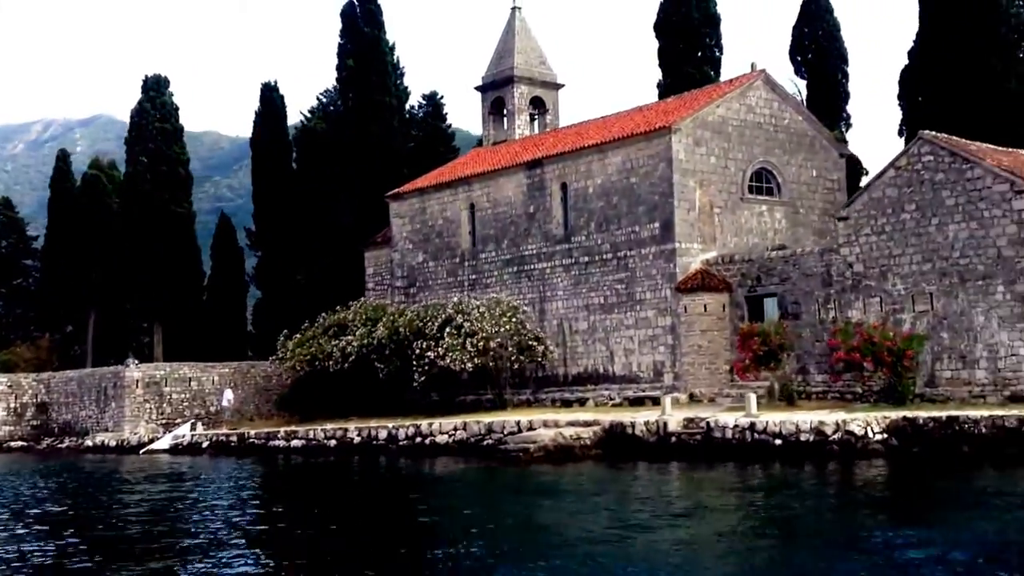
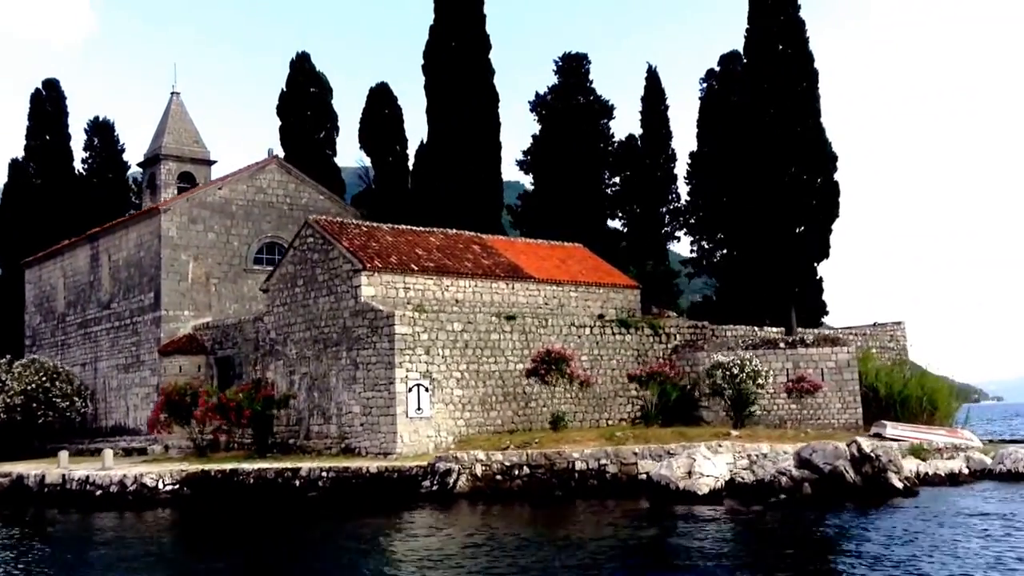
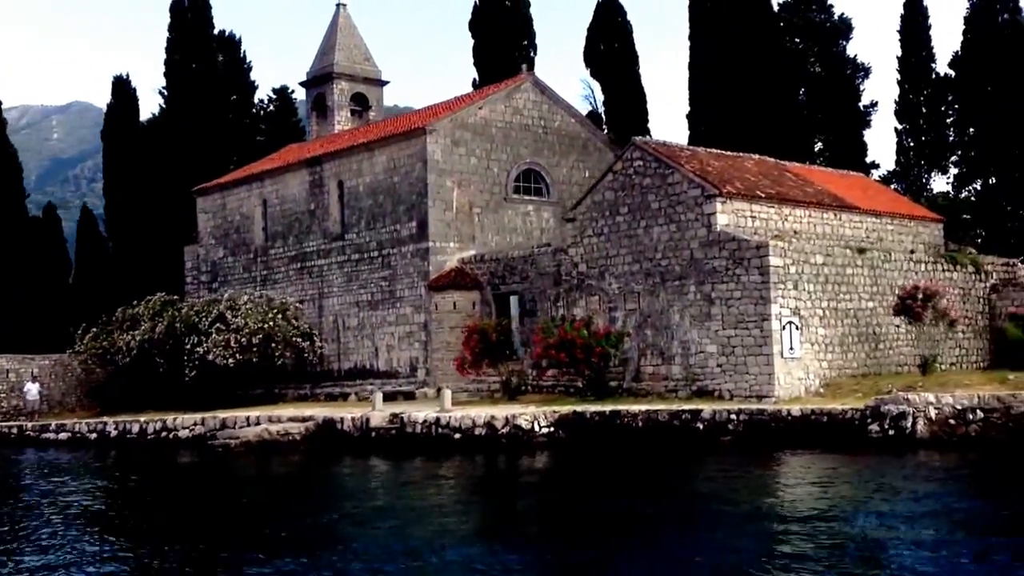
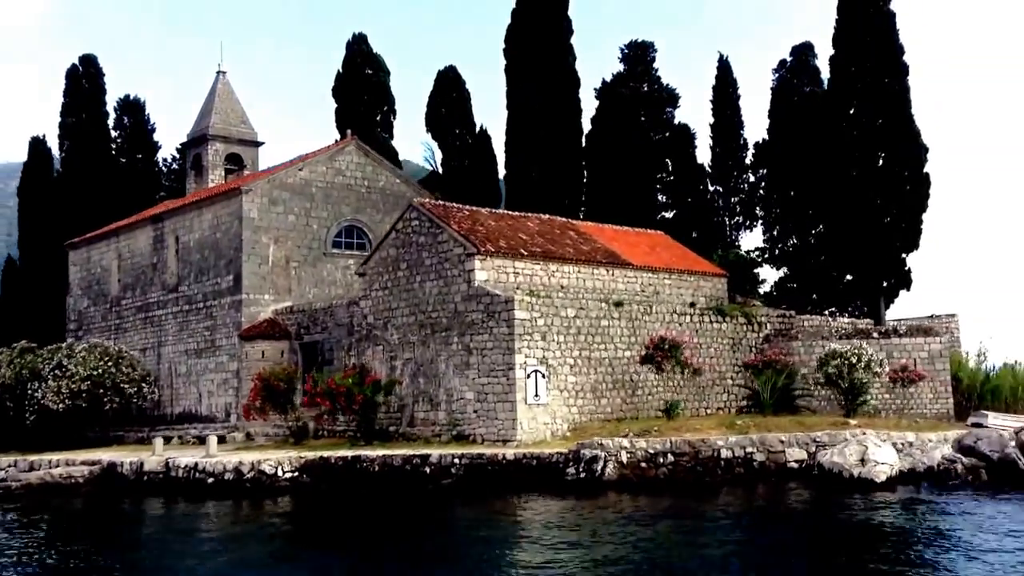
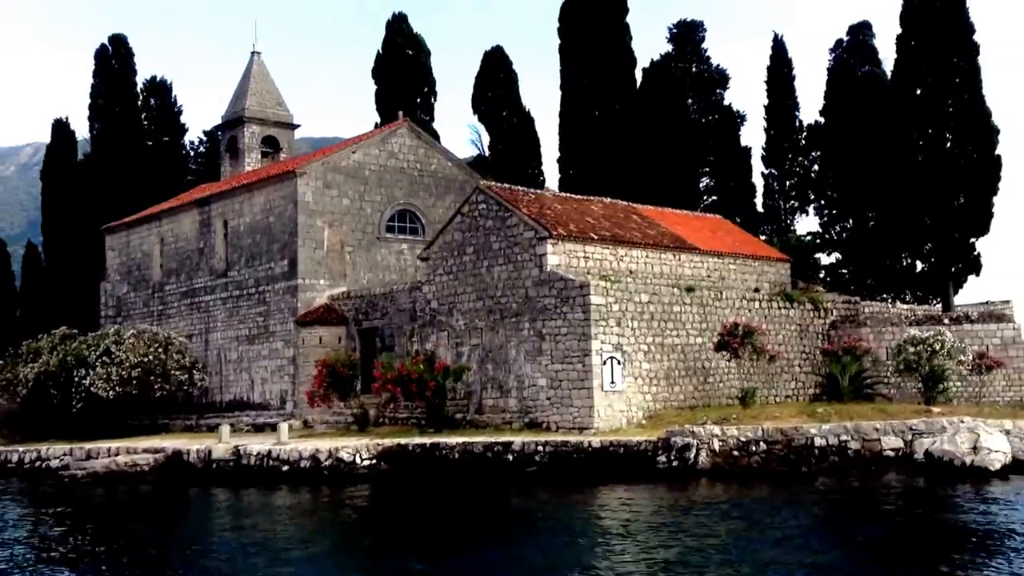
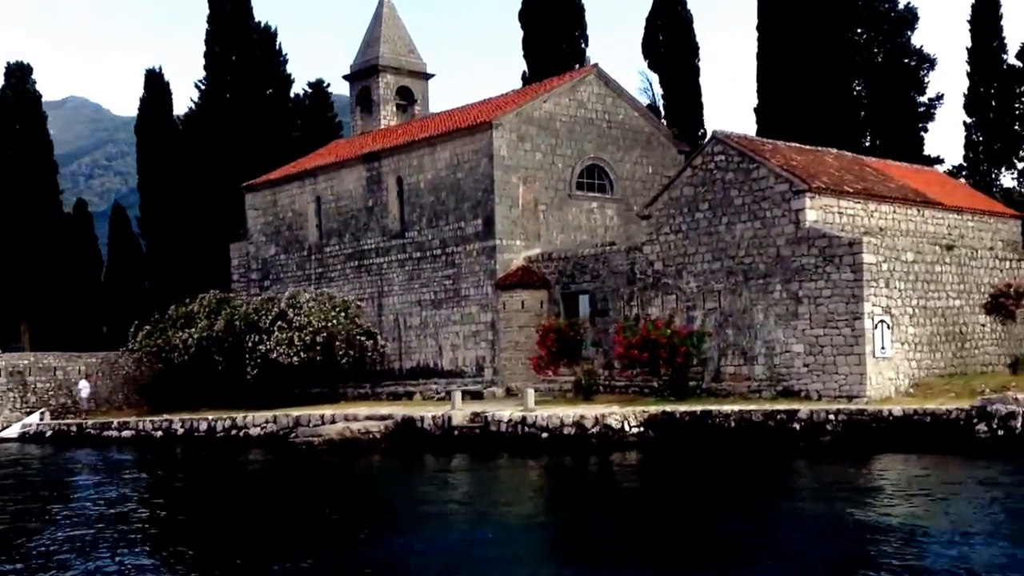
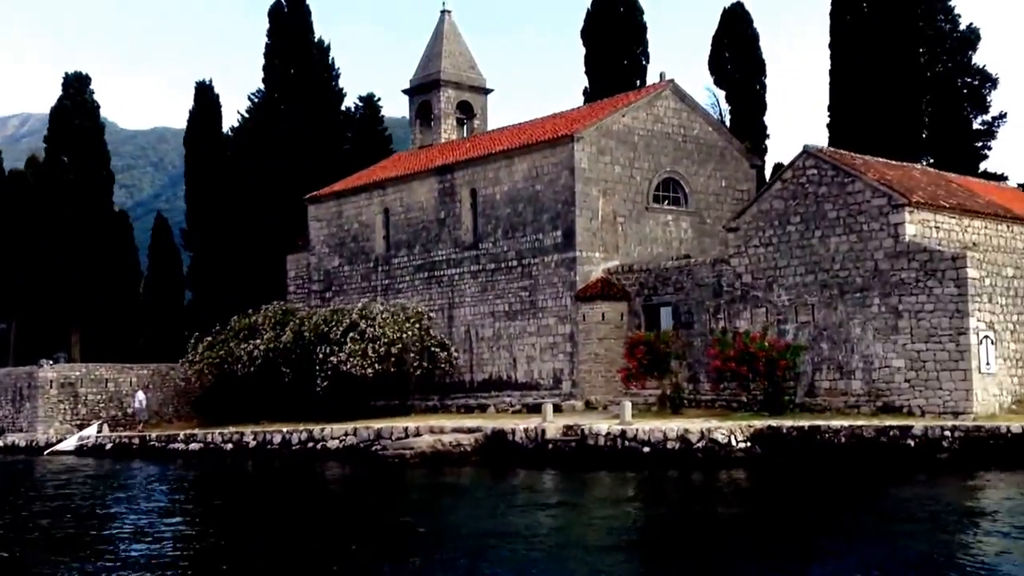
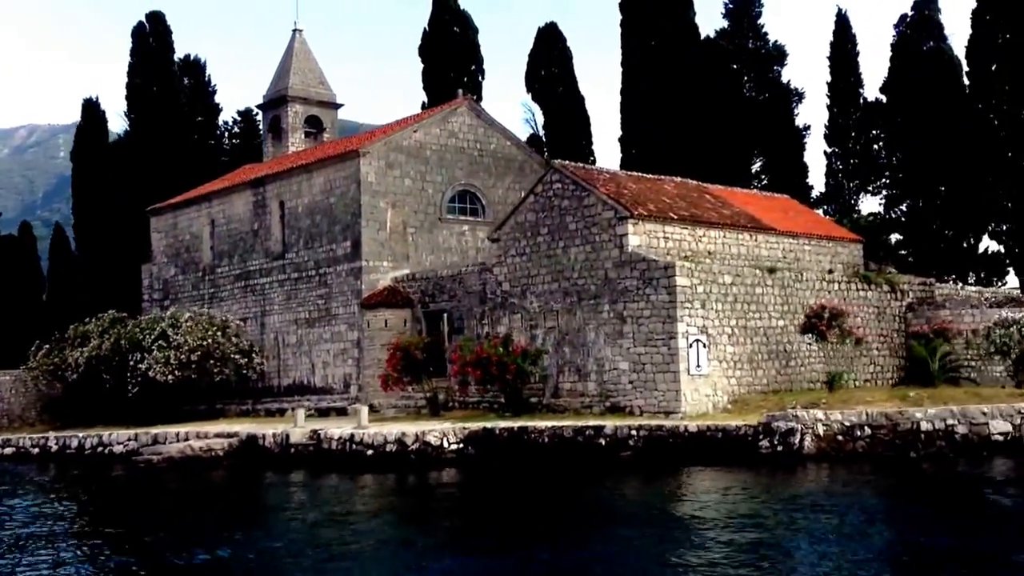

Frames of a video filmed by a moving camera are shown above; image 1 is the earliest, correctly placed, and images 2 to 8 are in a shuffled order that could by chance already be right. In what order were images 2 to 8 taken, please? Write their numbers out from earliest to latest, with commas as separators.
7, 6, 3, 8, 5, 4, 2
